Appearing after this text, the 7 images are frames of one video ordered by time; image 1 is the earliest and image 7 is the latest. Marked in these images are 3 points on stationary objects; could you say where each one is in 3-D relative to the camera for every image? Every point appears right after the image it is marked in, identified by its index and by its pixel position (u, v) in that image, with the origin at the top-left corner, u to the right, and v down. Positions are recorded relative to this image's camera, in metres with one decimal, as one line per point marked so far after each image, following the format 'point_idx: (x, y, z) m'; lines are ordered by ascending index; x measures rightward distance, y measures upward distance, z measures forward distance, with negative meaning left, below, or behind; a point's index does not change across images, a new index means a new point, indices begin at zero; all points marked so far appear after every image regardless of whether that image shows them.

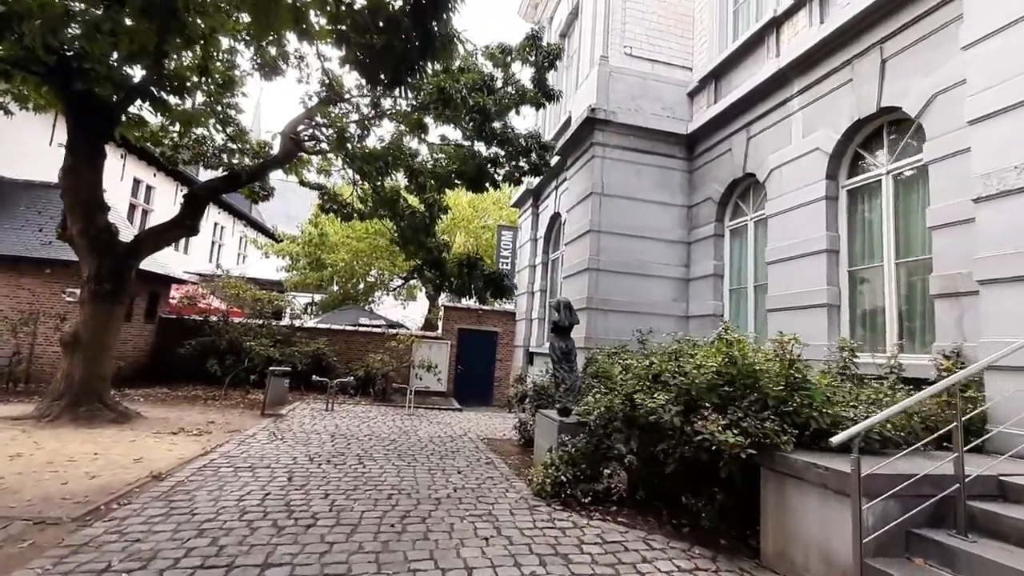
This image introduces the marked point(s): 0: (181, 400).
0: (-5.9, -2.0, +9.2) m
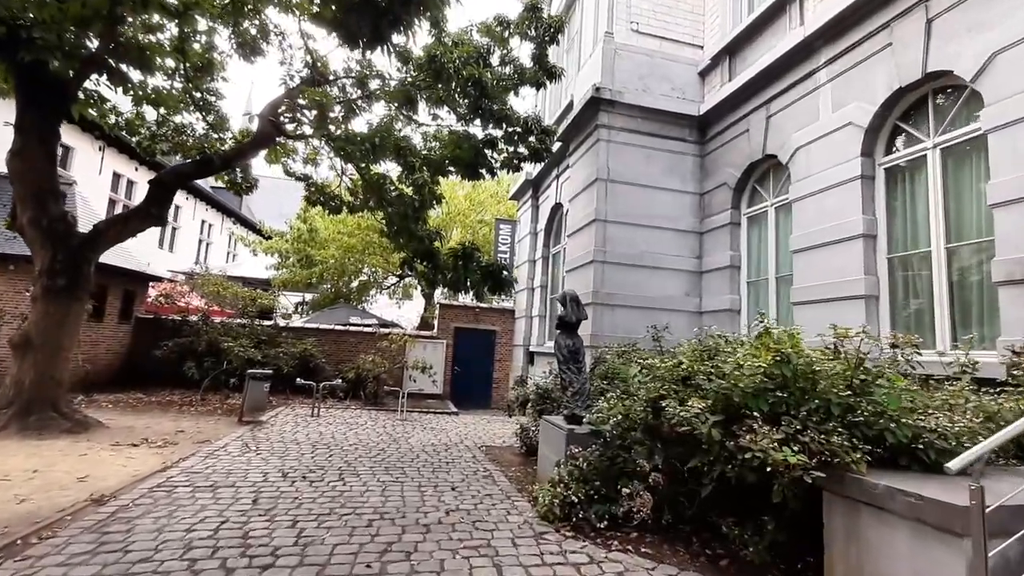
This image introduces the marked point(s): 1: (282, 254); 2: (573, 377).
0: (-5.9, -2.0, +8.5) m
1: (-7.4, +1.1, +16.6) m
2: (+0.6, -0.9, +5.1) m
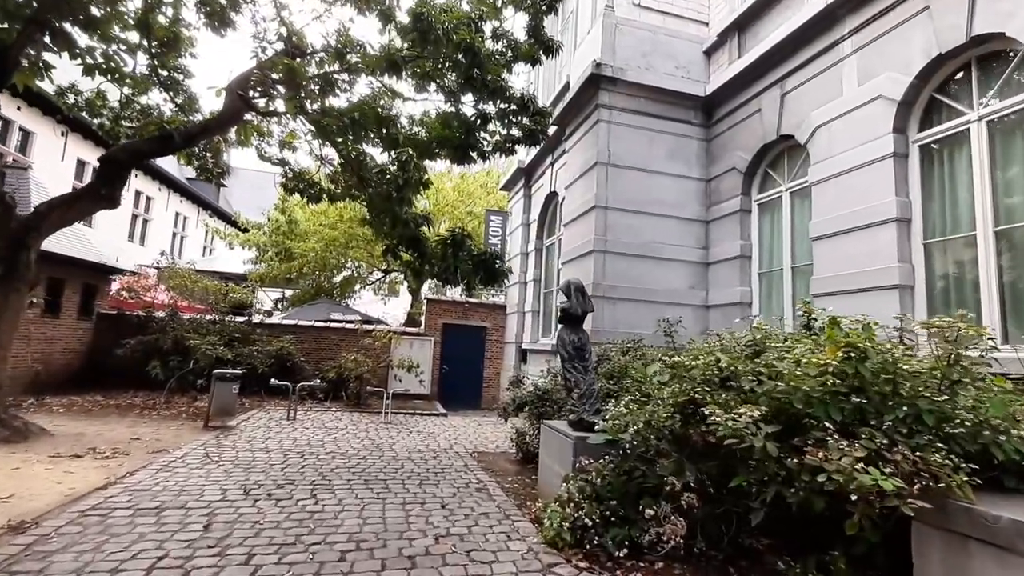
0: (-6.0, -1.8, +7.7) m
1: (-7.7, +1.2, +15.7) m
2: (+0.6, -0.8, +4.5) m
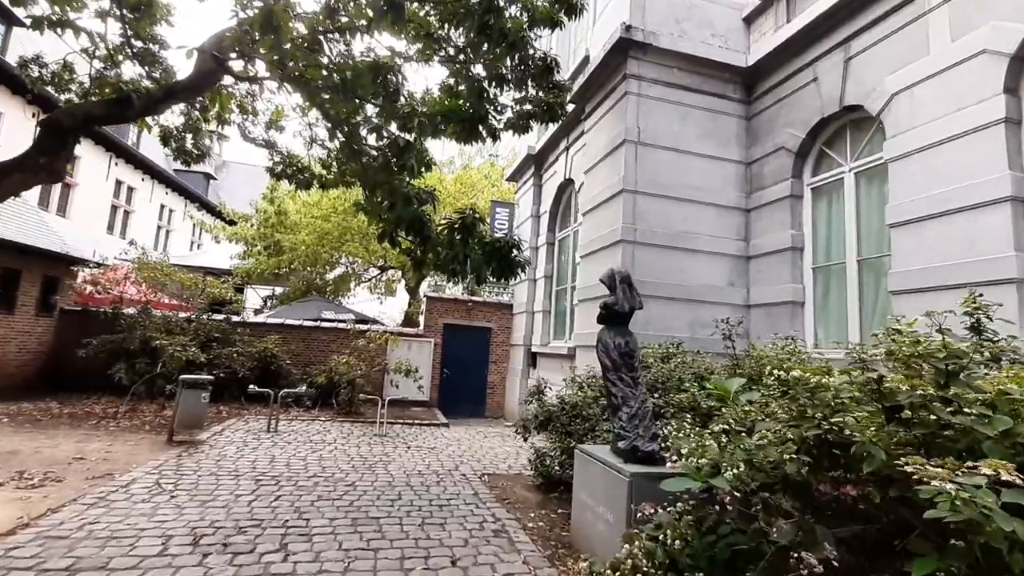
0: (-5.8, -1.7, +6.7) m
1: (-7.5, +1.3, +14.7) m
2: (+0.8, -0.7, +3.5) m
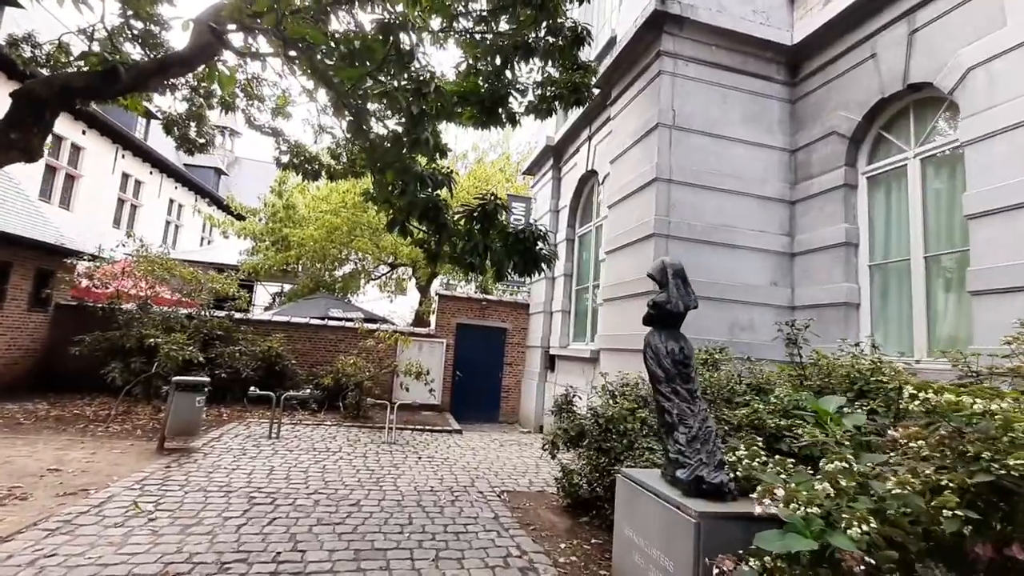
0: (-5.6, -1.6, +6.2) m
1: (-7.1, +1.4, +14.3) m
2: (+1.0, -0.7, +3.0) m
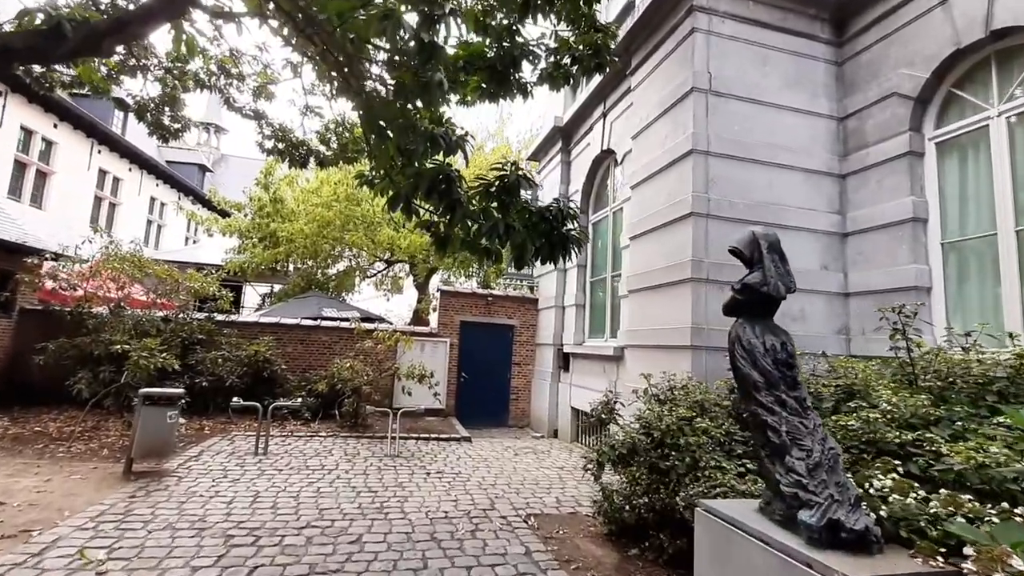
0: (-5.4, -1.7, +5.4) m
1: (-7.0, +1.4, +13.5) m
2: (+1.2, -0.6, +2.2) m
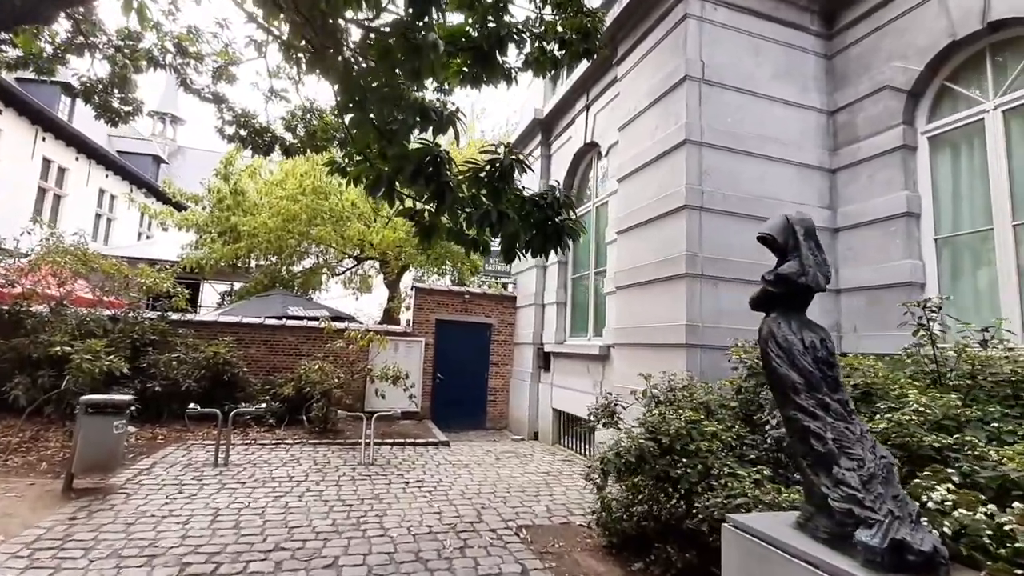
0: (-5.5, -1.6, +4.8) m
1: (-7.7, +1.5, +12.7) m
2: (+1.2, -0.6, +2.0) m
